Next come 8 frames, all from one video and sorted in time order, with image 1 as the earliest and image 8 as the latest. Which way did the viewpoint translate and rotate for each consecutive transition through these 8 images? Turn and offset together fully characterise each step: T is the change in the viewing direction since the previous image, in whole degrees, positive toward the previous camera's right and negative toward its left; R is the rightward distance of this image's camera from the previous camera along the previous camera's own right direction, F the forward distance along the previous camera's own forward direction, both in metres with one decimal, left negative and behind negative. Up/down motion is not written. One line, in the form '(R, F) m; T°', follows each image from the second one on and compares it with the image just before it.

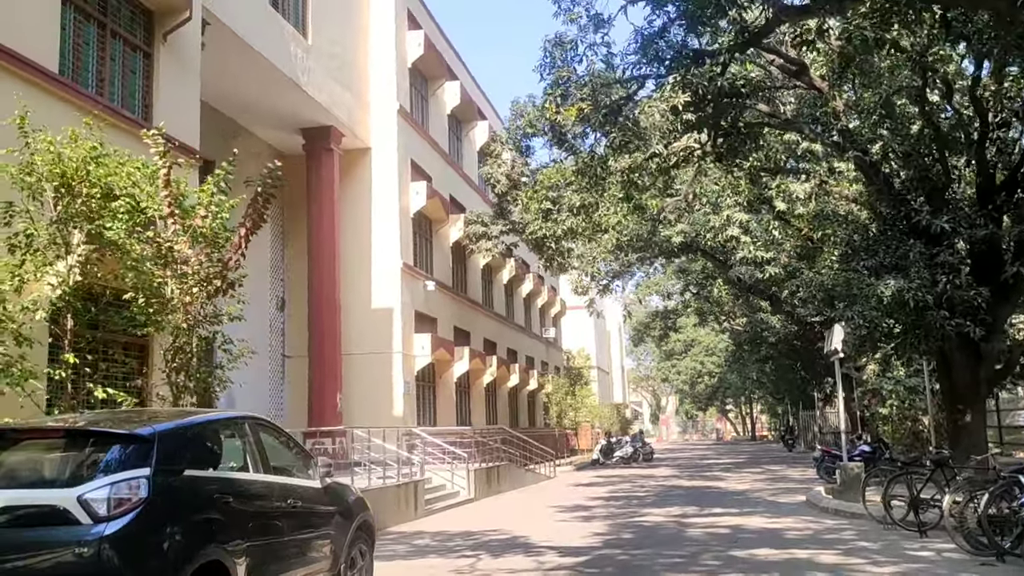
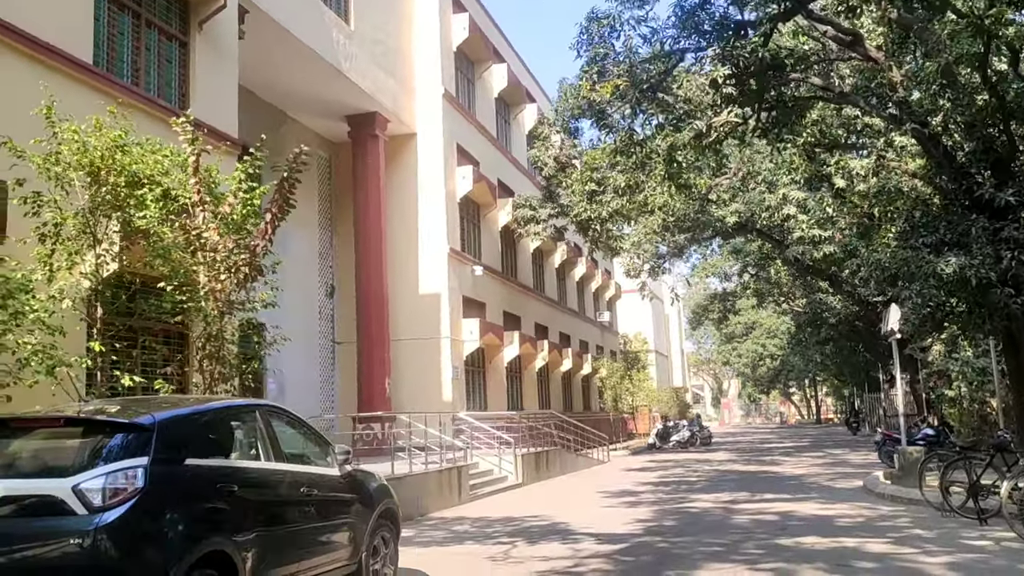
(+0.3, +0.2) m; -4°
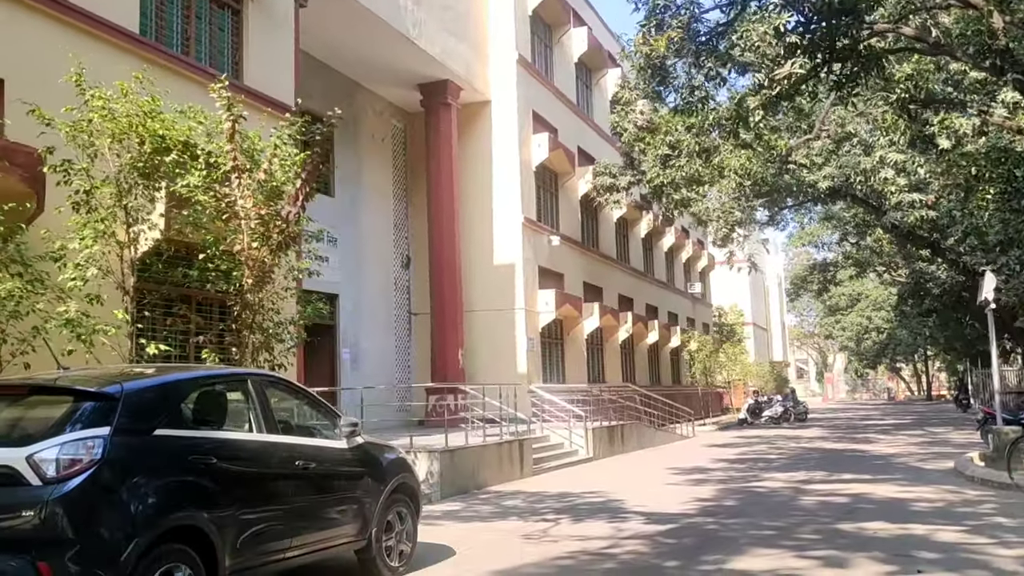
(+0.6, +0.4) m; -6°
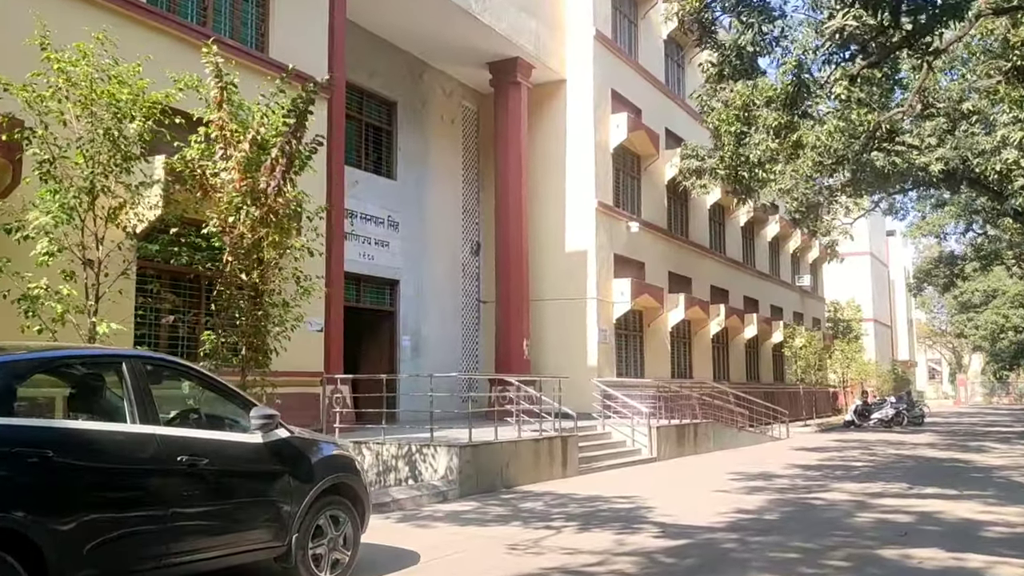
(+1.0, +0.9) m; -8°
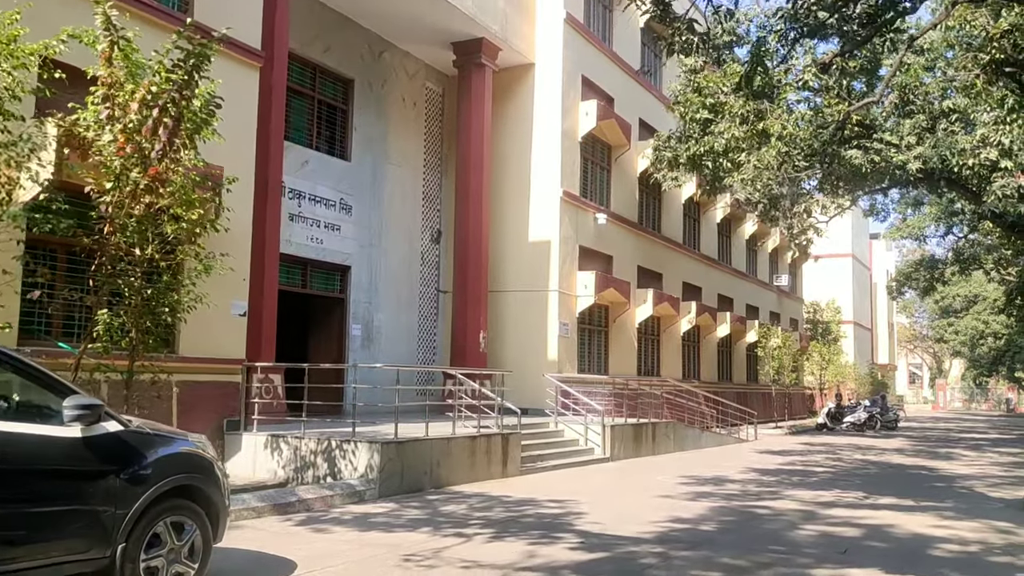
(+0.6, +0.7) m; +1°
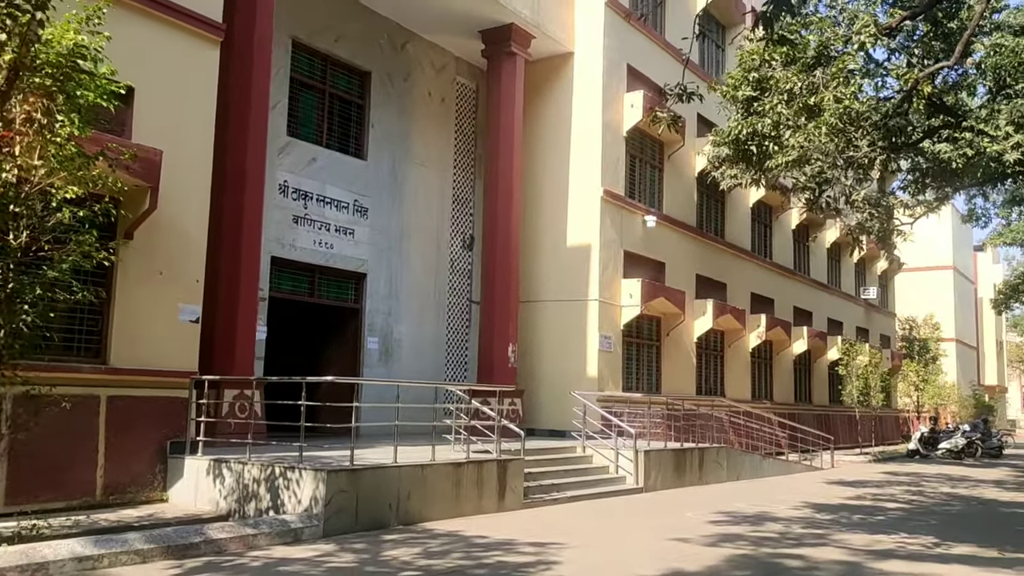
(+1.1, +1.7) m; -6°
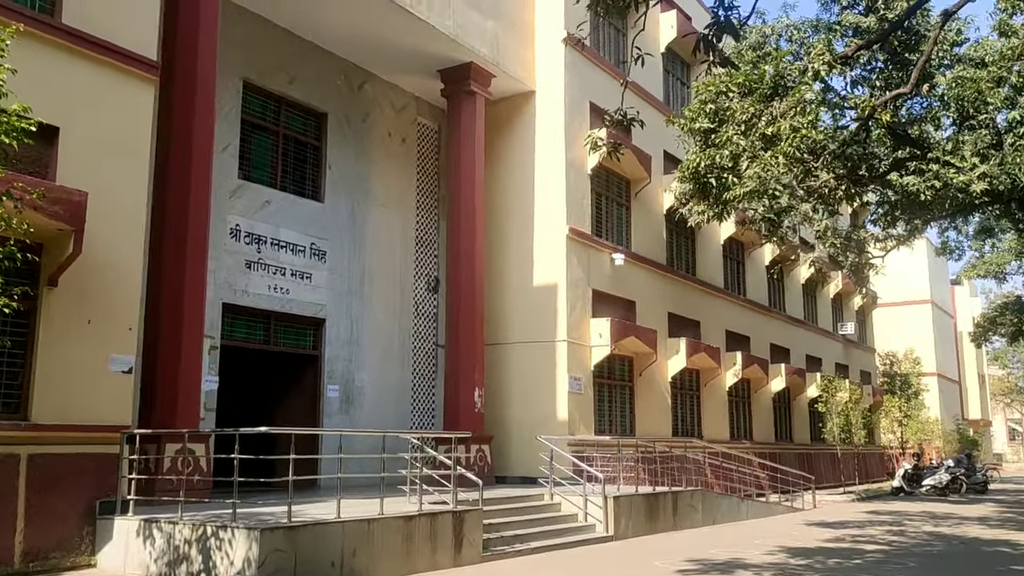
(+0.3, +0.4) m; +1°
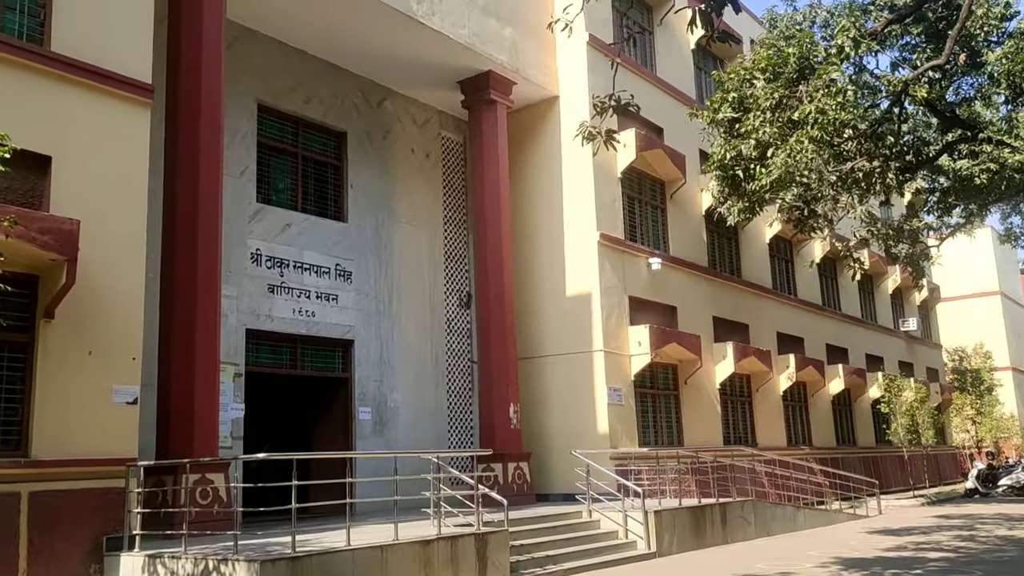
(+0.5, +0.5) m; -4°
